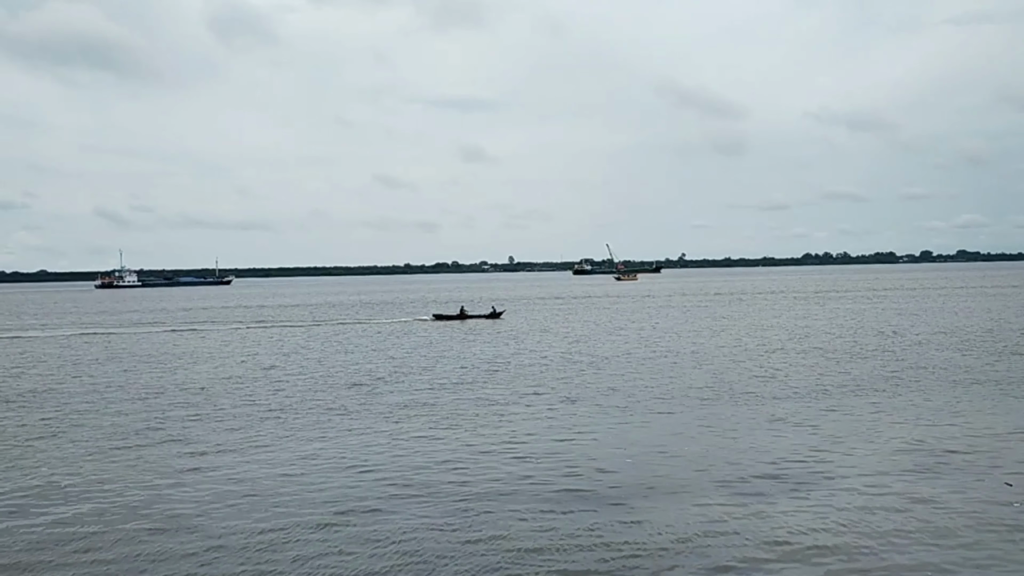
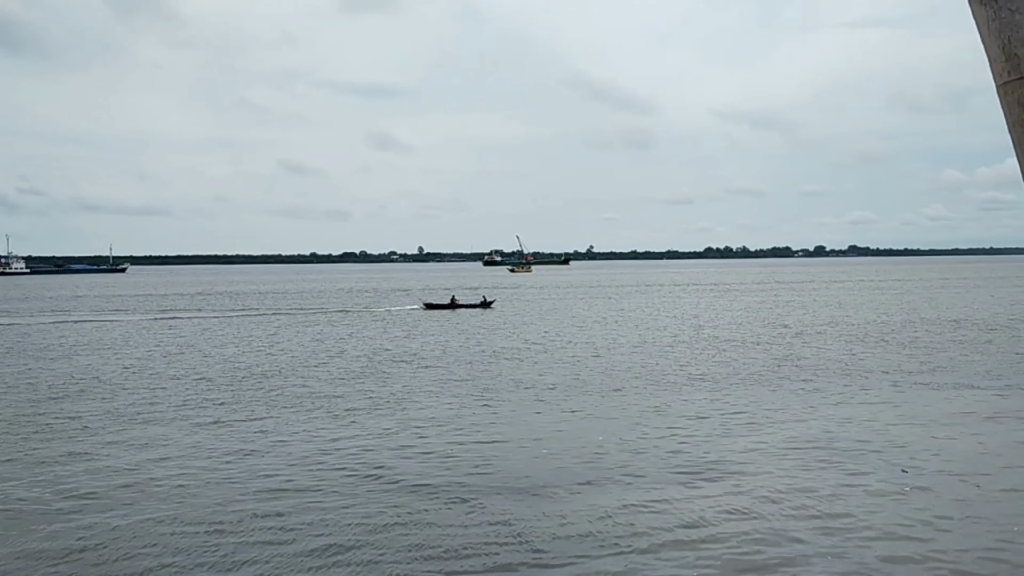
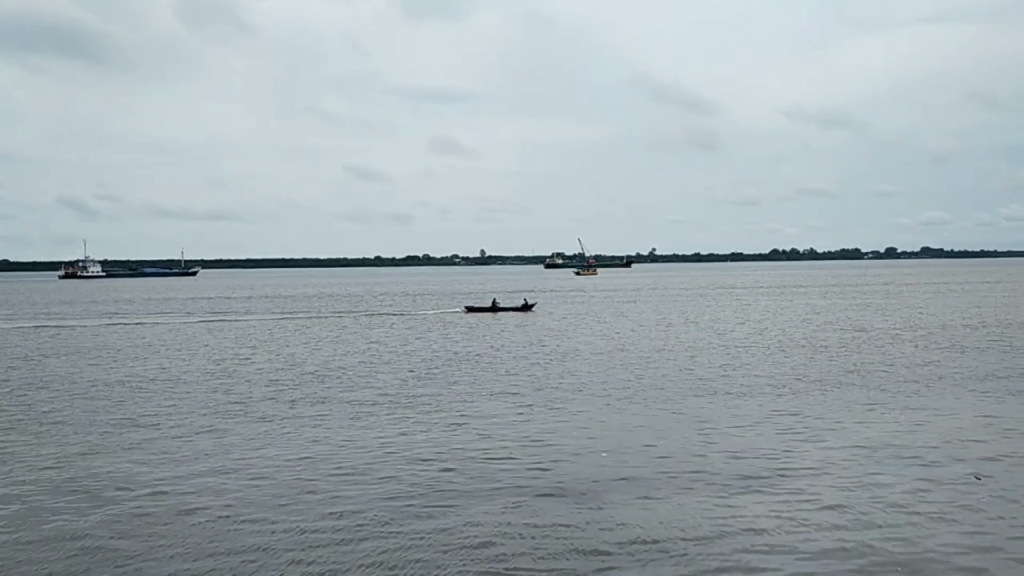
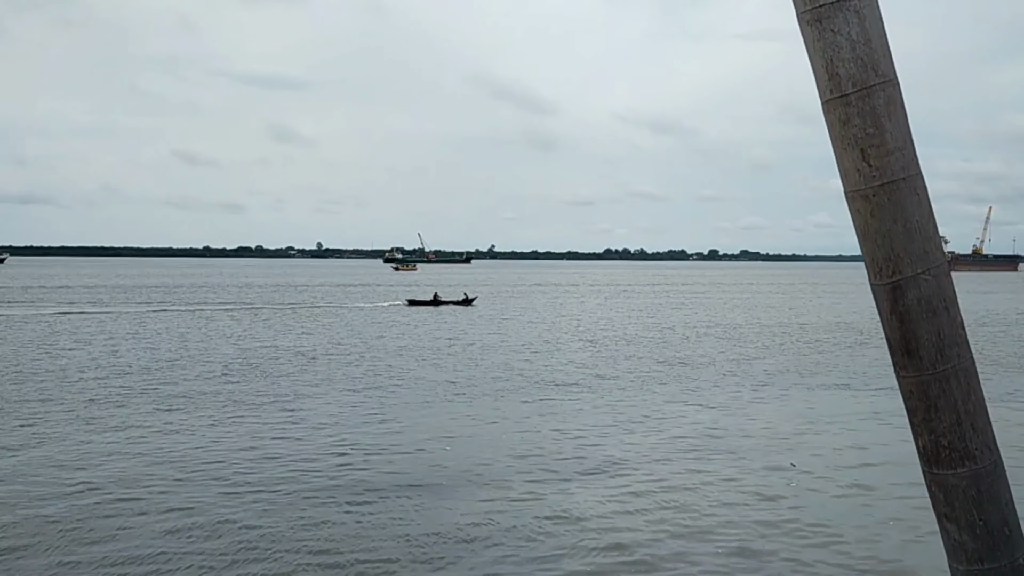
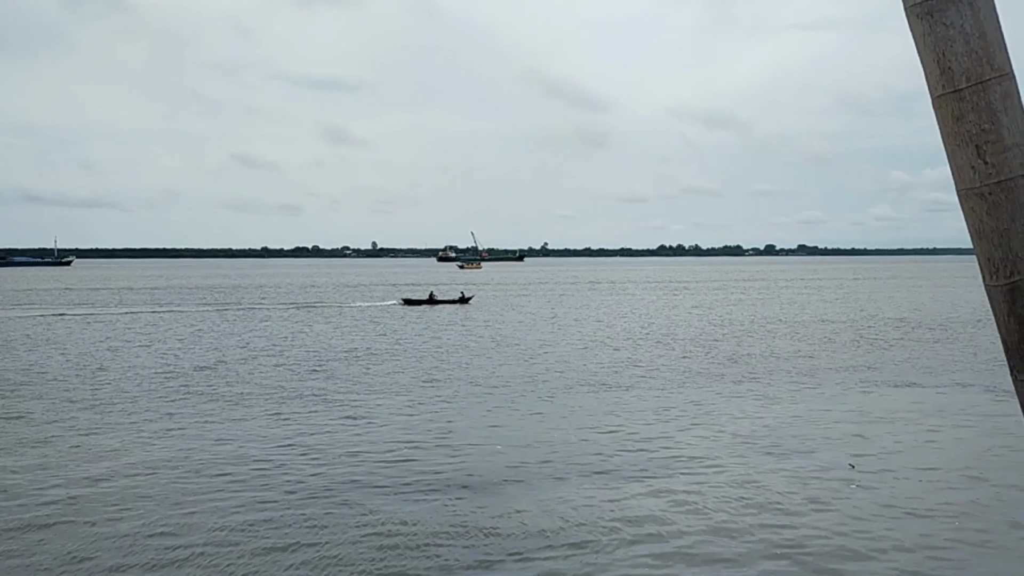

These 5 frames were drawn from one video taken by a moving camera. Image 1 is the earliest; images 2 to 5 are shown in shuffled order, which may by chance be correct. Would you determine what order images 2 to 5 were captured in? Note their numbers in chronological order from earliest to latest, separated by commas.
3, 2, 5, 4
